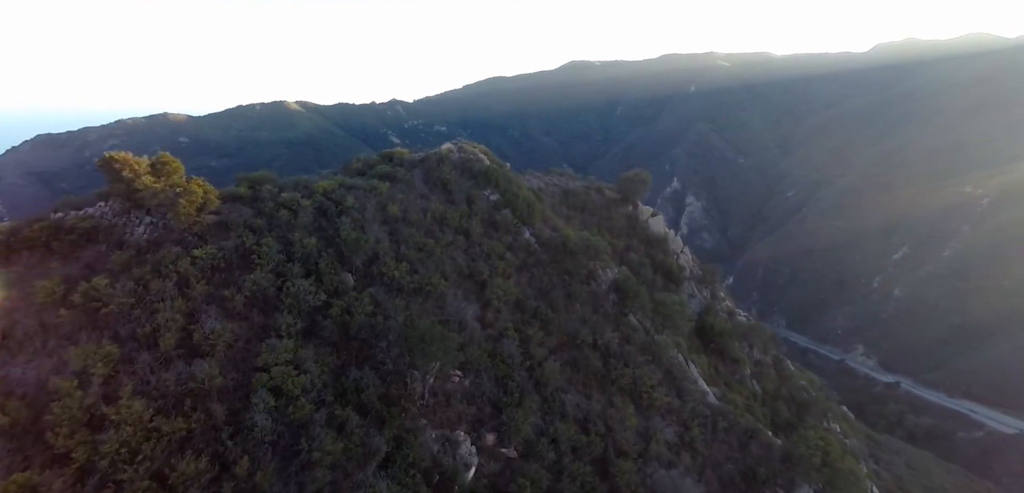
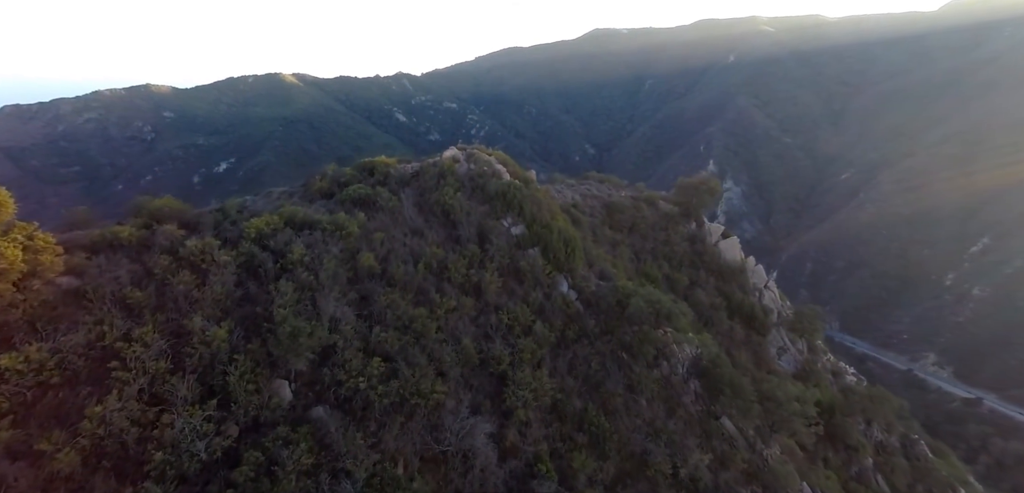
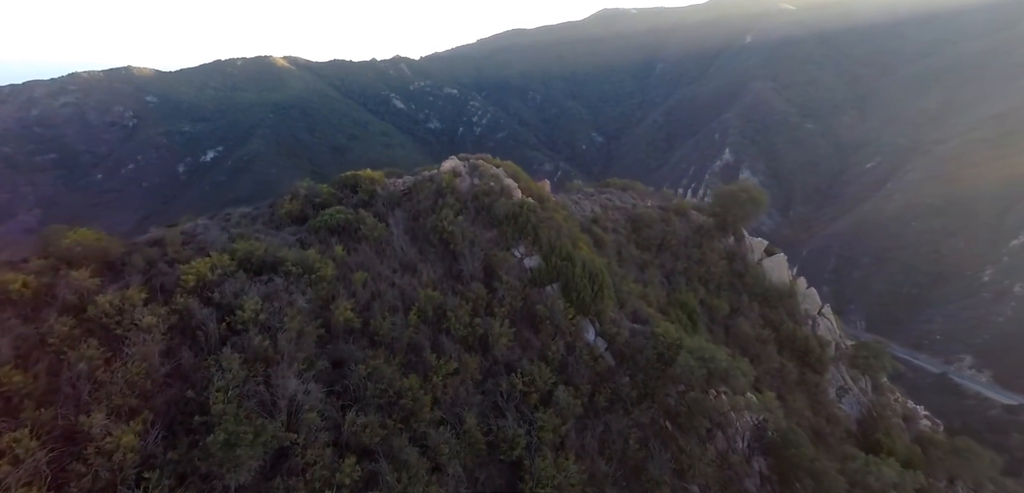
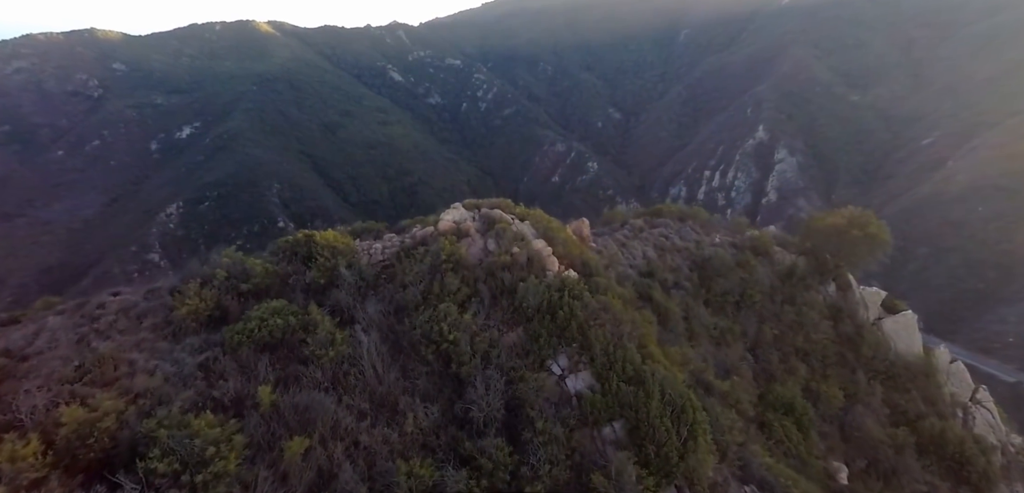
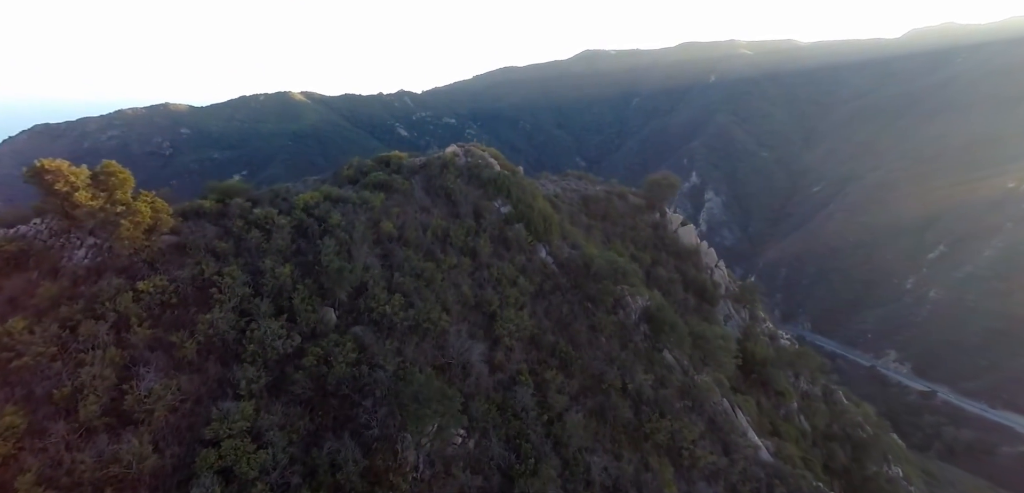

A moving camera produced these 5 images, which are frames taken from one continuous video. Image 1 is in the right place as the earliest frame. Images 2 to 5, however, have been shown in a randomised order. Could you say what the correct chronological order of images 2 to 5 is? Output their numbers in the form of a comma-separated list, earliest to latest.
5, 2, 3, 4
